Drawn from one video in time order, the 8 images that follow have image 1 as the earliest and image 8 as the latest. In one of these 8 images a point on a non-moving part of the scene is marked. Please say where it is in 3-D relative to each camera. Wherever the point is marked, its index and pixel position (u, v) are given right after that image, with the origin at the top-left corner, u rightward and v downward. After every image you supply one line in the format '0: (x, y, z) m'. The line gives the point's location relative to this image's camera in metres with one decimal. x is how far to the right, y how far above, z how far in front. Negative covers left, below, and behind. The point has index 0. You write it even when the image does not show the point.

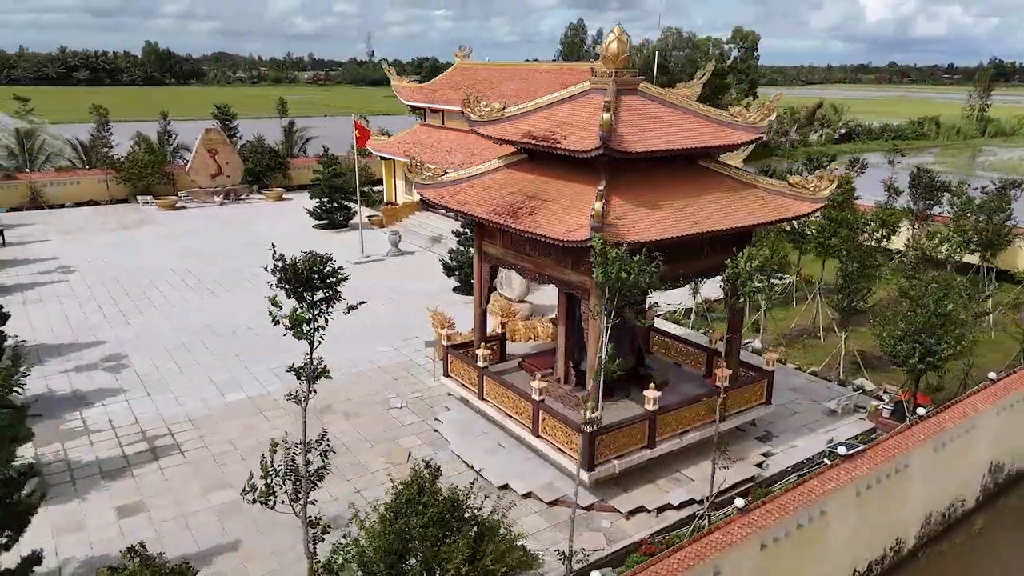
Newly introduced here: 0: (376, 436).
0: (-2.0, -2.2, +11.0) m
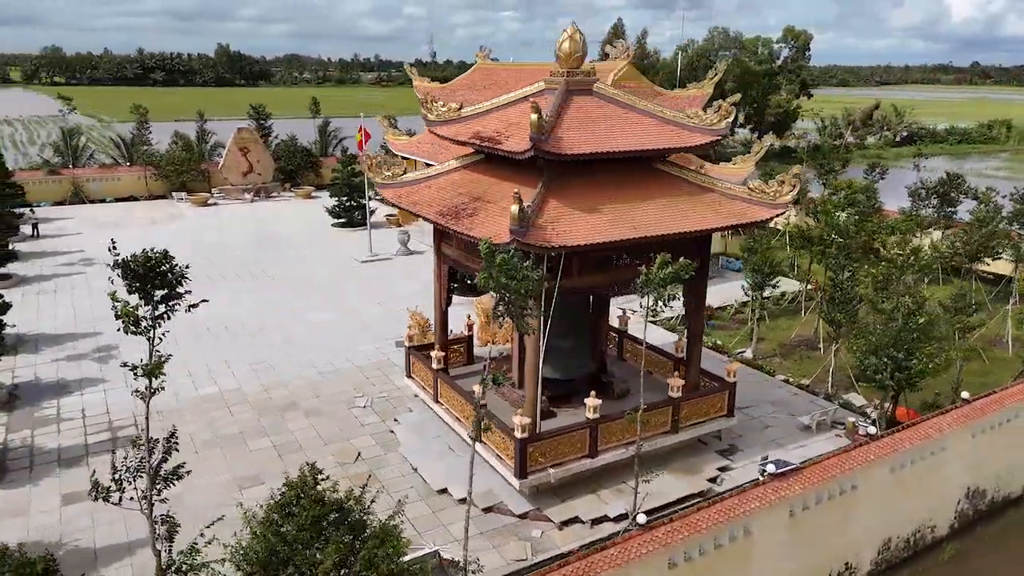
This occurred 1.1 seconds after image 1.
0: (-2.6, -2.2, +11.0) m
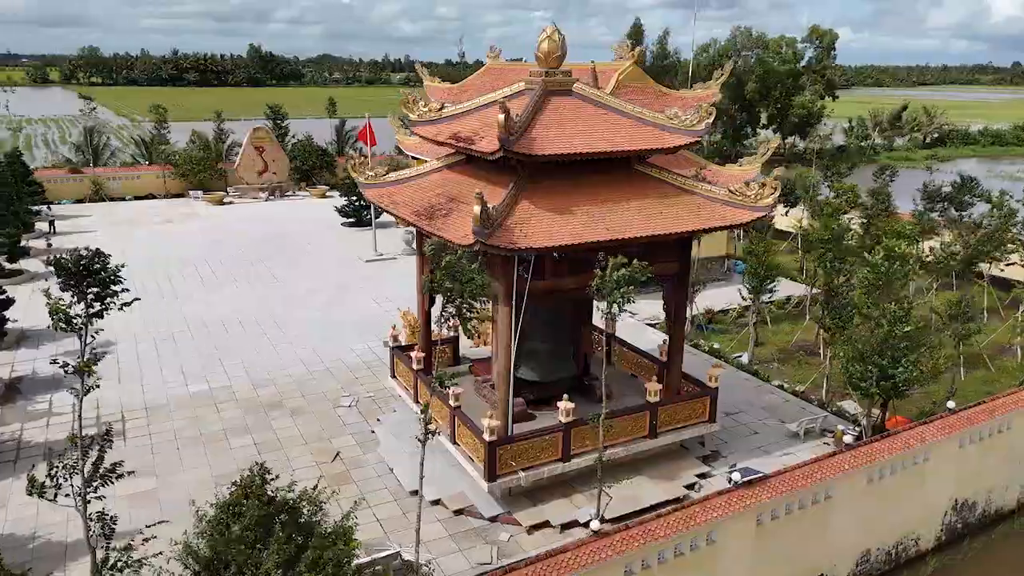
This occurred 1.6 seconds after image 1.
0: (-2.9, -2.2, +11.0) m
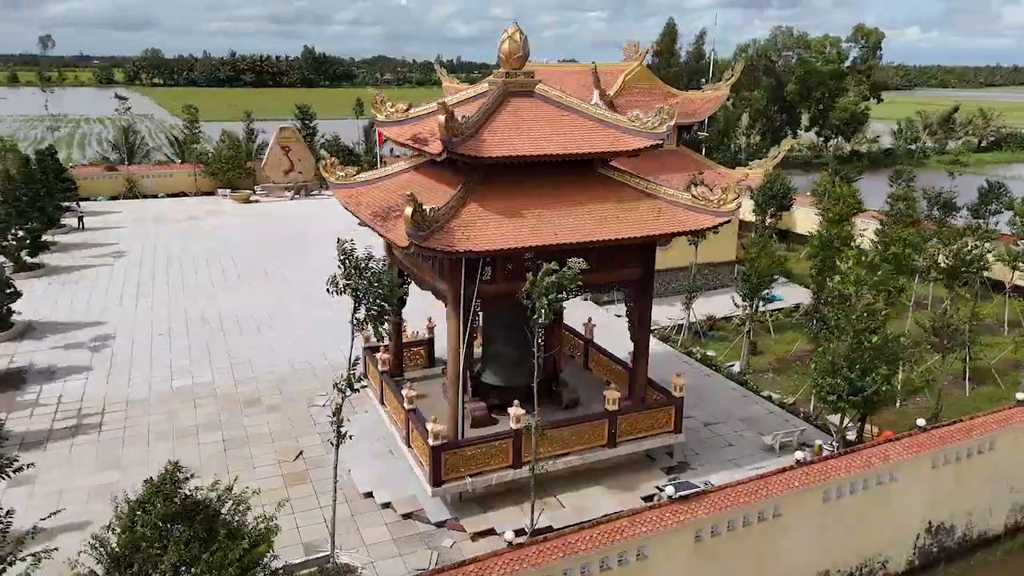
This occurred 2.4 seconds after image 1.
0: (-3.4, -2.1, +11.1) m
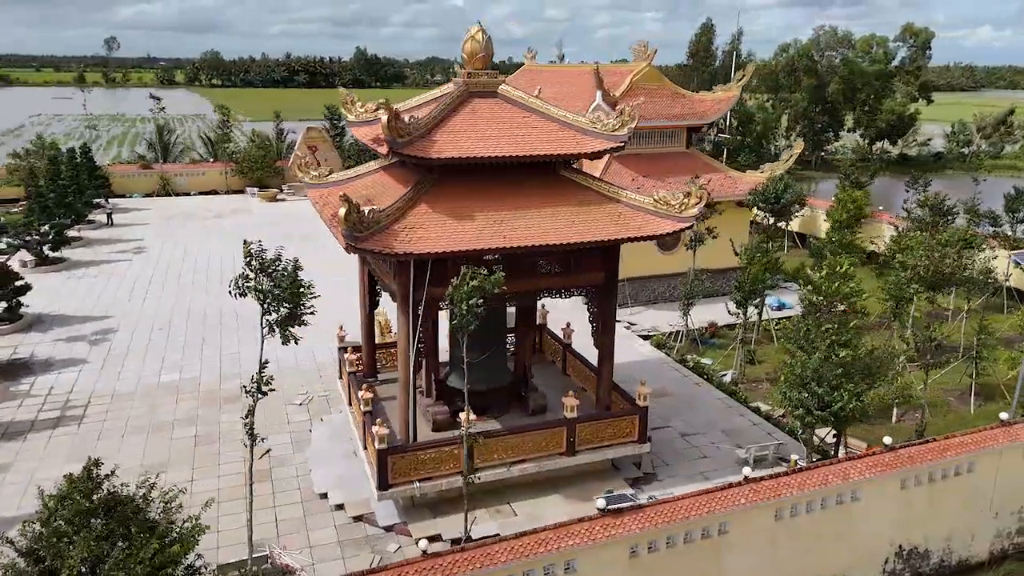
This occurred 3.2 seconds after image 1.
0: (-3.8, -2.1, +11.2) m
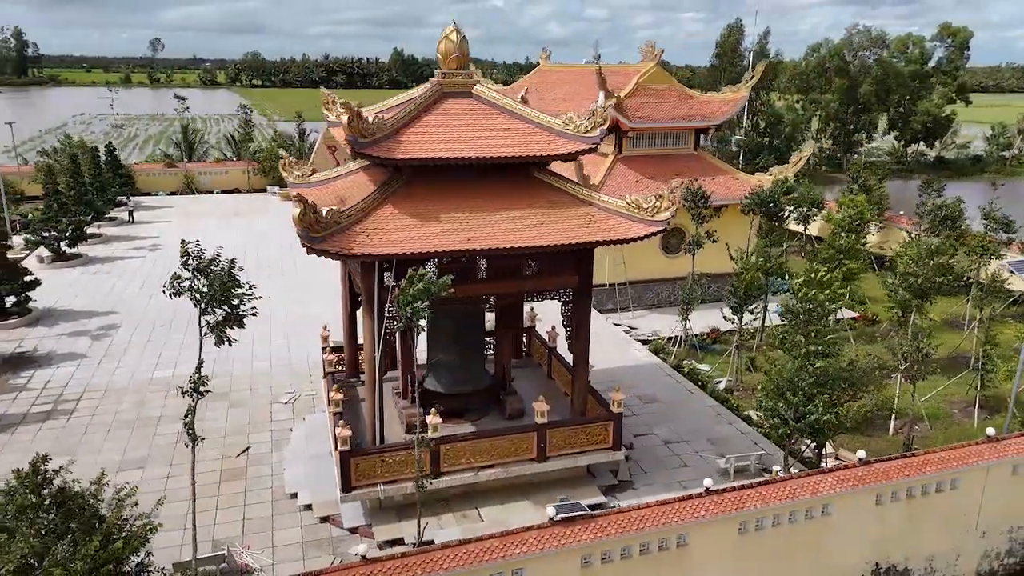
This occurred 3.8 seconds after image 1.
0: (-4.1, -2.1, +11.3) m
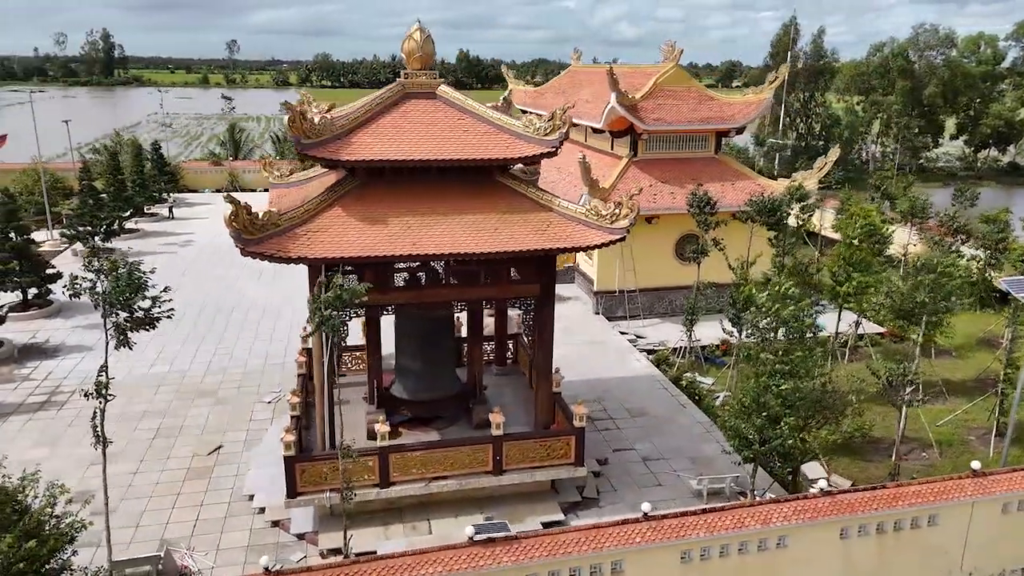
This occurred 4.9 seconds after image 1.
0: (-4.5, -2.1, +11.3) m
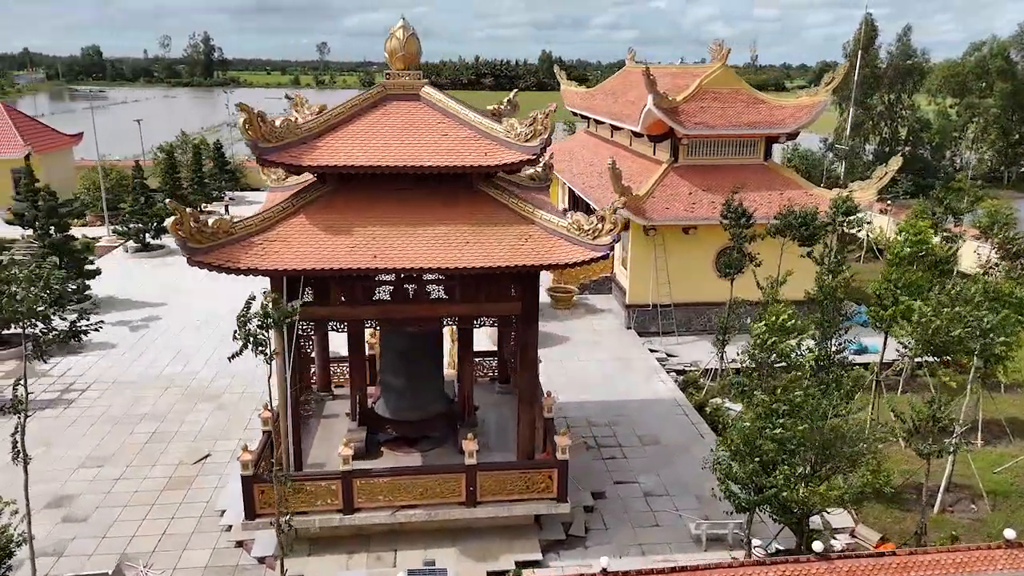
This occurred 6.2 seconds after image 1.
0: (-4.5, -2.2, +11.1) m
